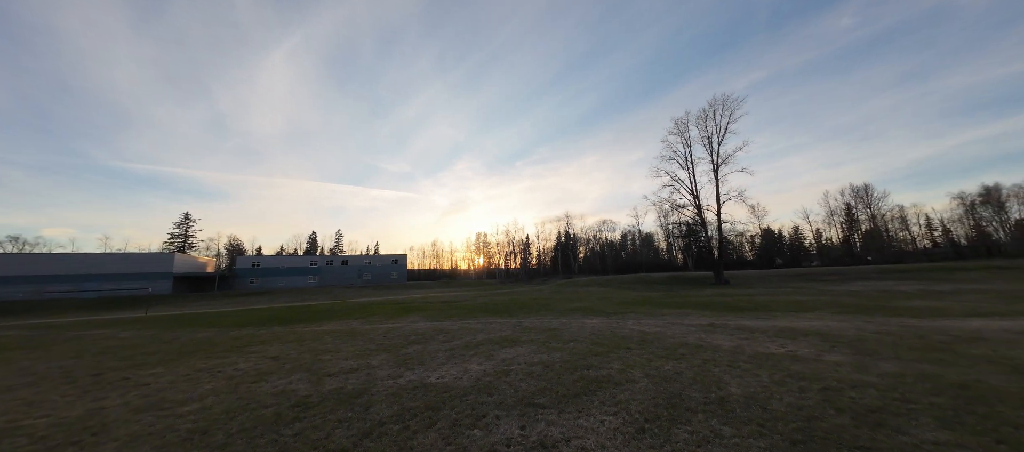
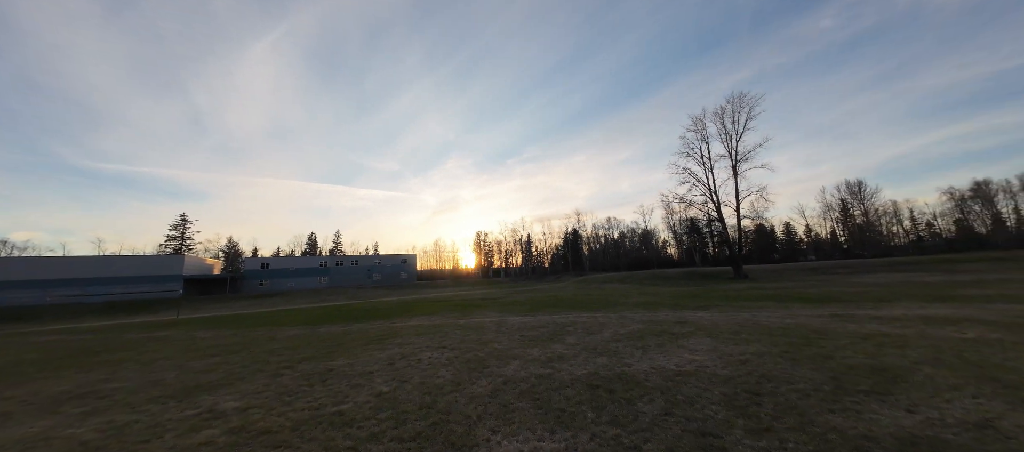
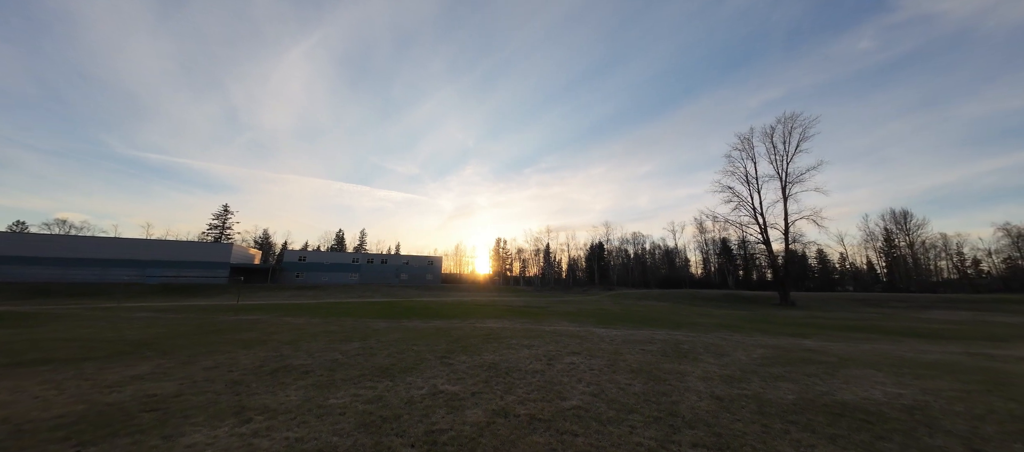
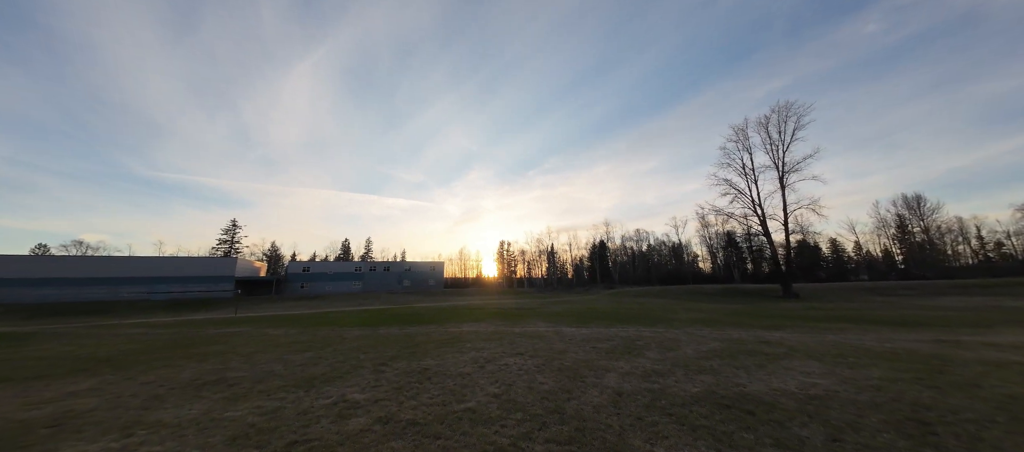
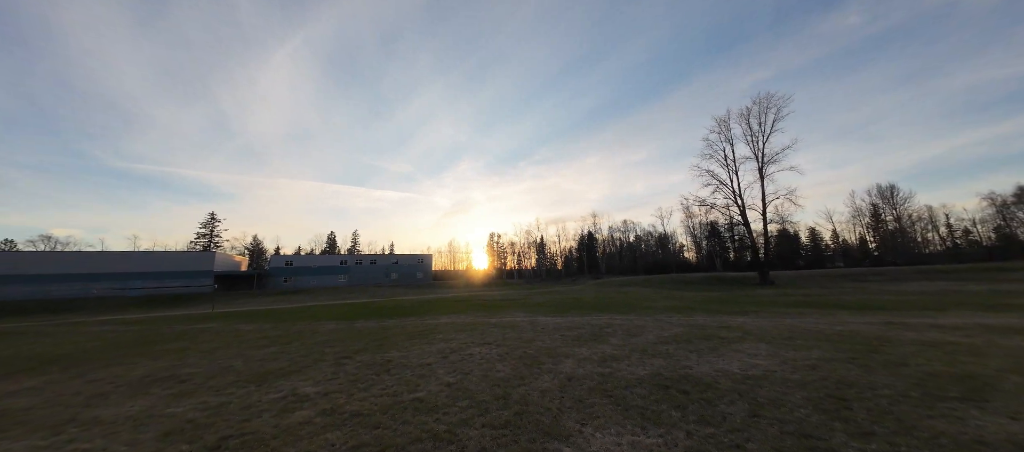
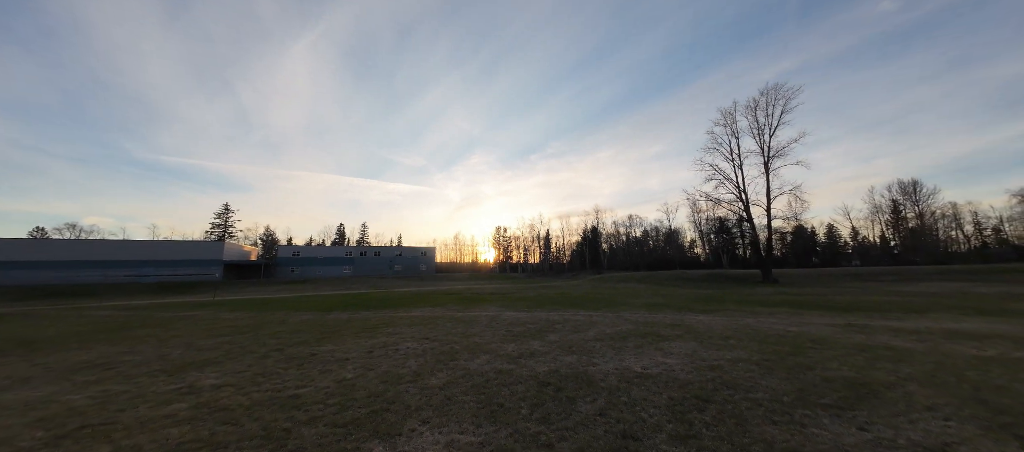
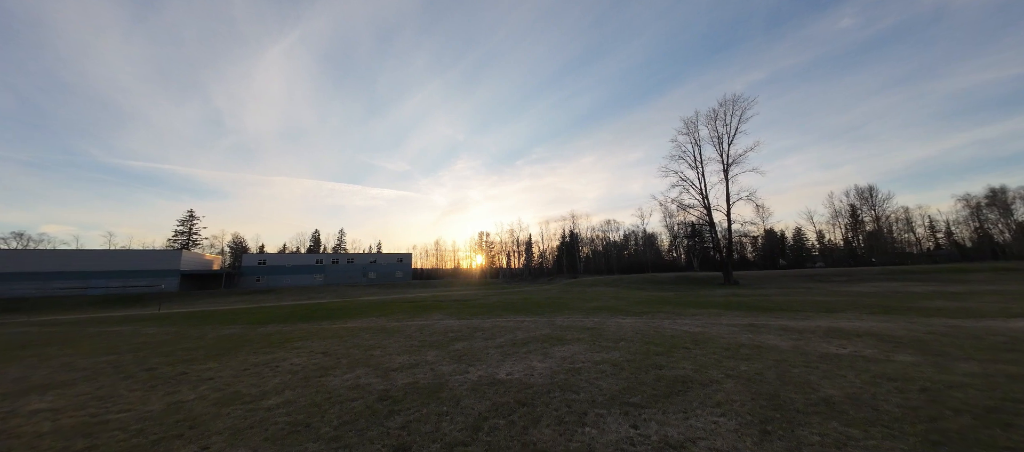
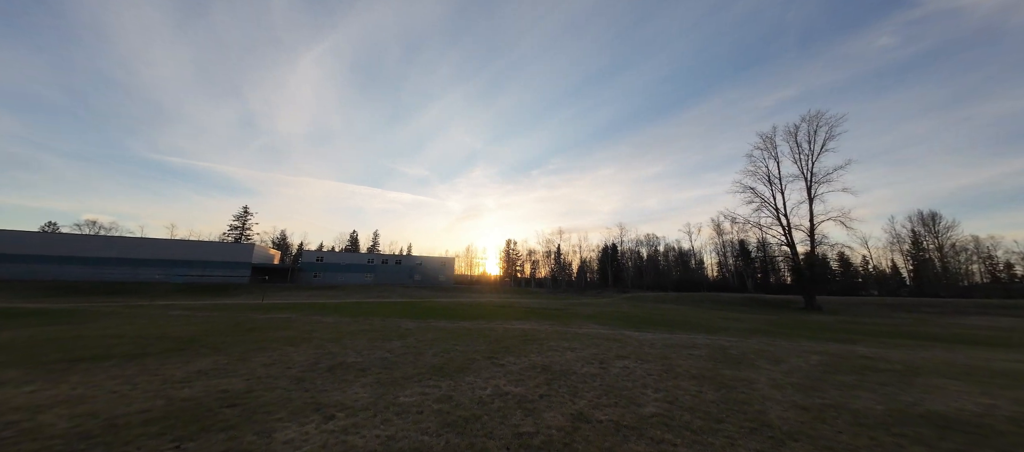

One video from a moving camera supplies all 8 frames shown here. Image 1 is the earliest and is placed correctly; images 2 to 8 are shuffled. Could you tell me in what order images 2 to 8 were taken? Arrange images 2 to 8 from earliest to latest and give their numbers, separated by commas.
7, 6, 2, 5, 4, 3, 8
